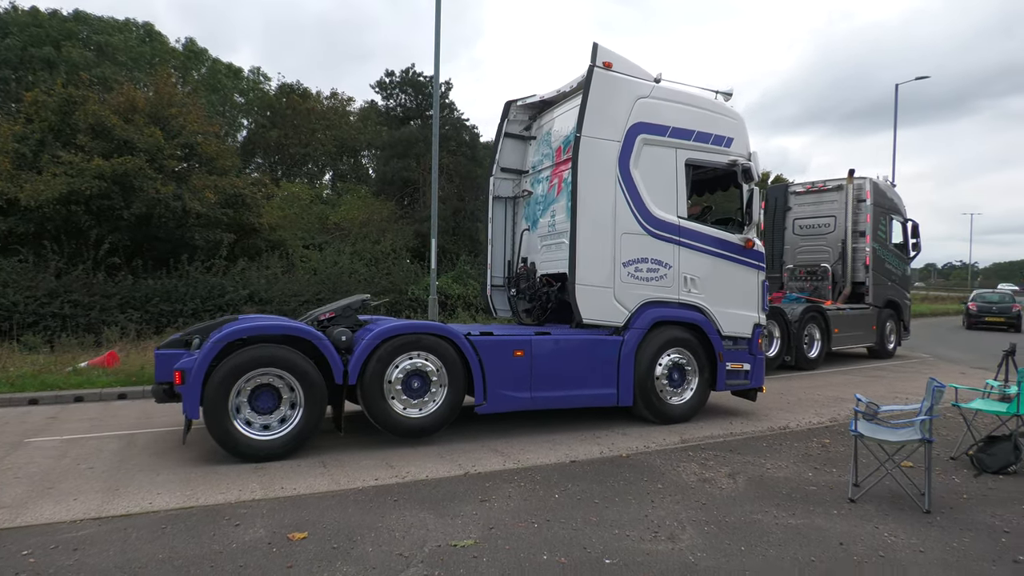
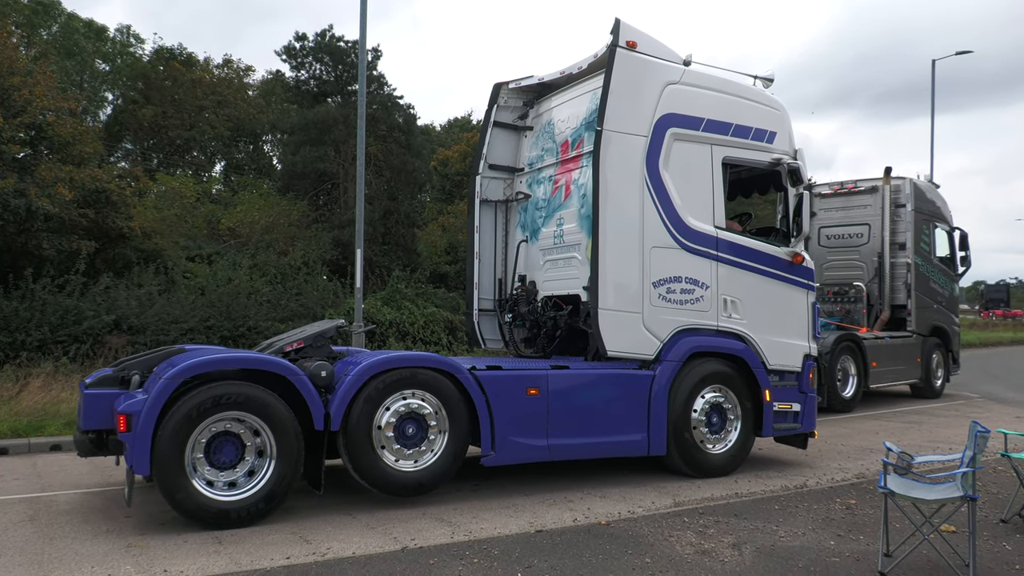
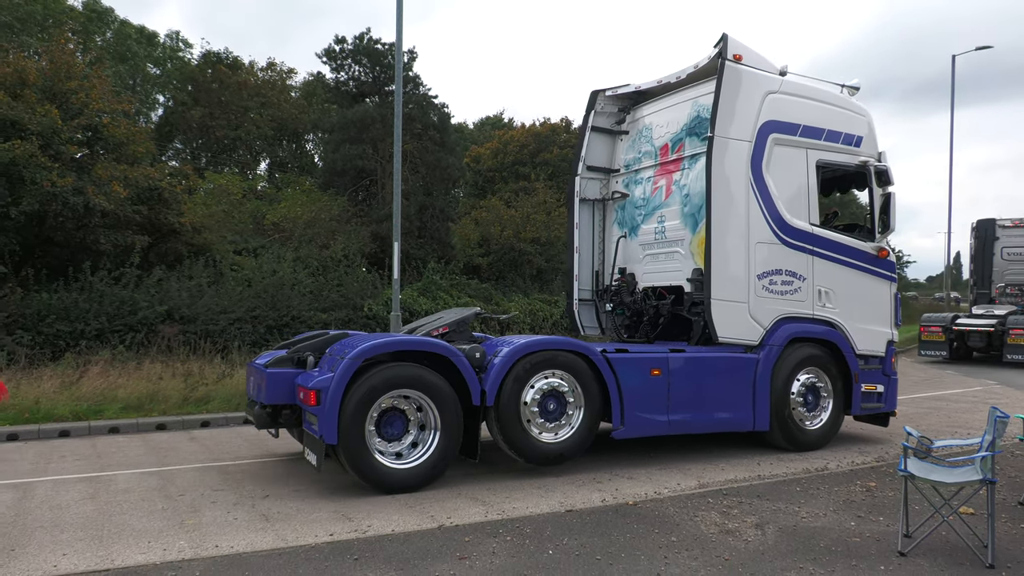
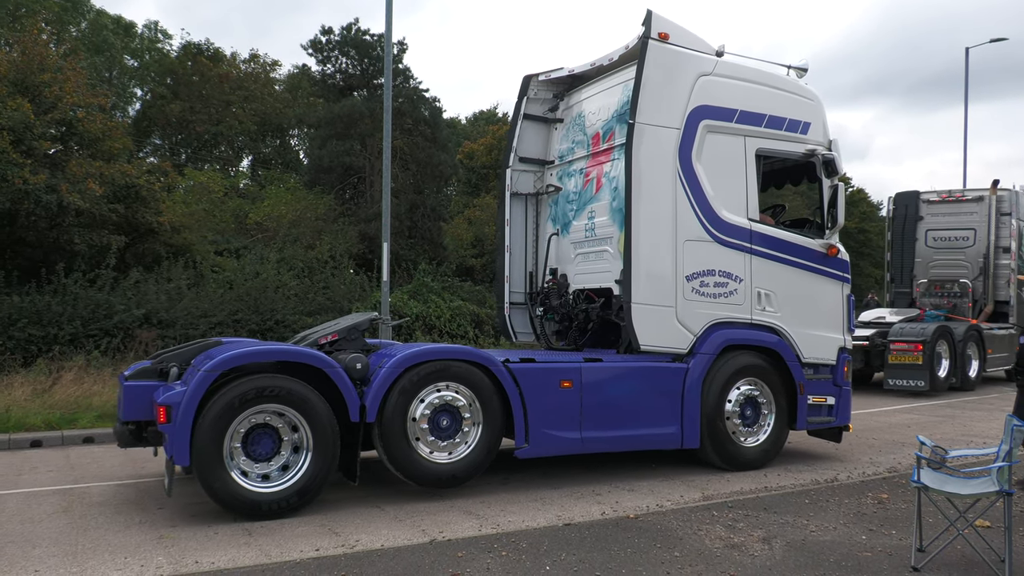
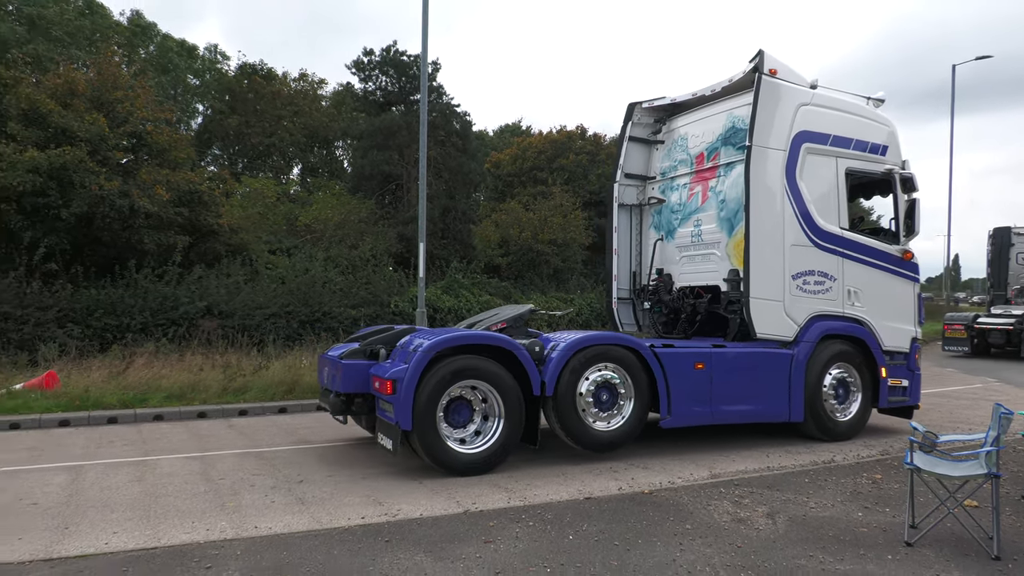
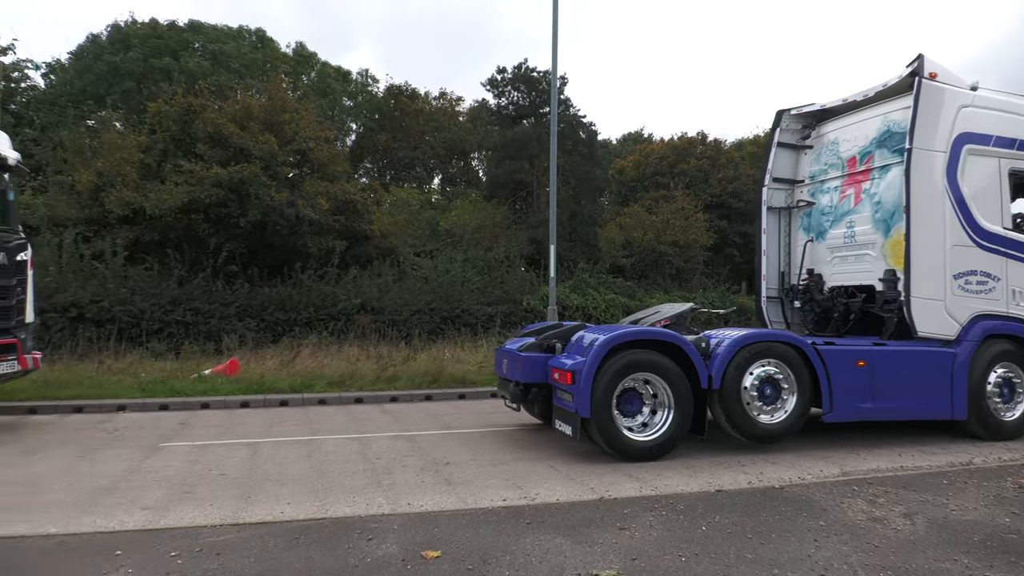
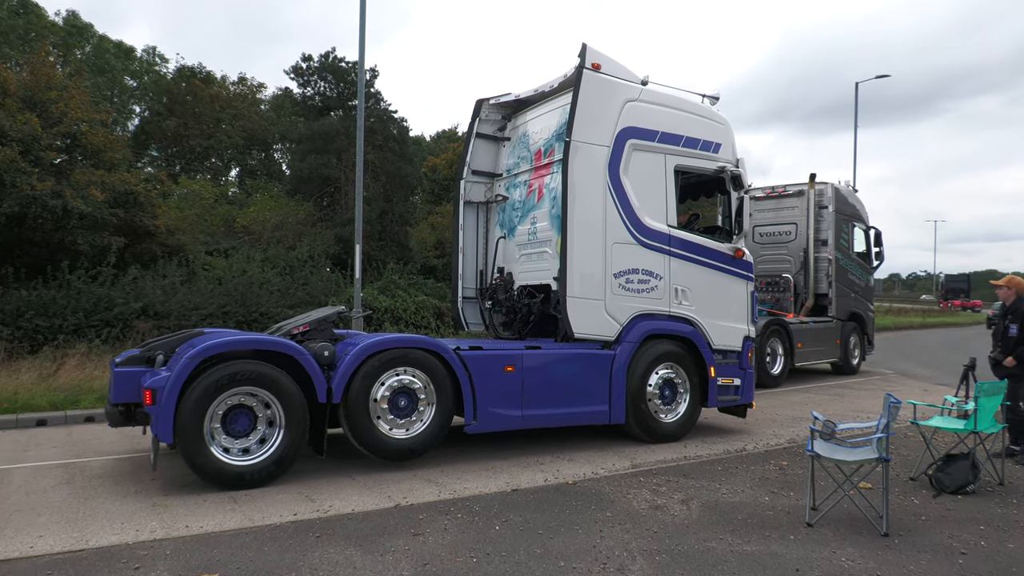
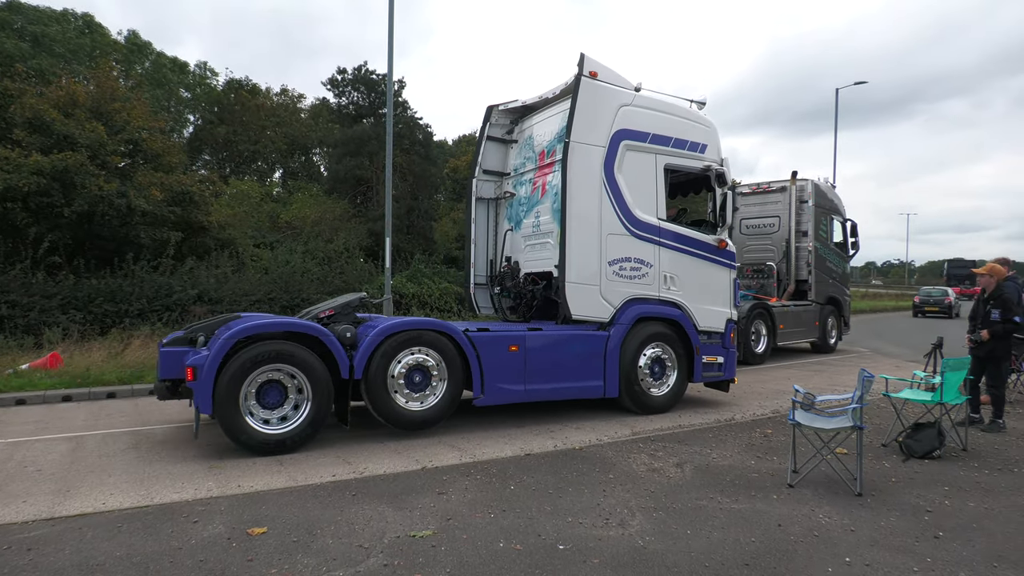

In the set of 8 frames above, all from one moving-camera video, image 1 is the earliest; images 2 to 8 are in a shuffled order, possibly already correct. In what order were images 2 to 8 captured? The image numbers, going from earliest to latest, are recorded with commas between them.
8, 7, 2, 4, 3, 5, 6
